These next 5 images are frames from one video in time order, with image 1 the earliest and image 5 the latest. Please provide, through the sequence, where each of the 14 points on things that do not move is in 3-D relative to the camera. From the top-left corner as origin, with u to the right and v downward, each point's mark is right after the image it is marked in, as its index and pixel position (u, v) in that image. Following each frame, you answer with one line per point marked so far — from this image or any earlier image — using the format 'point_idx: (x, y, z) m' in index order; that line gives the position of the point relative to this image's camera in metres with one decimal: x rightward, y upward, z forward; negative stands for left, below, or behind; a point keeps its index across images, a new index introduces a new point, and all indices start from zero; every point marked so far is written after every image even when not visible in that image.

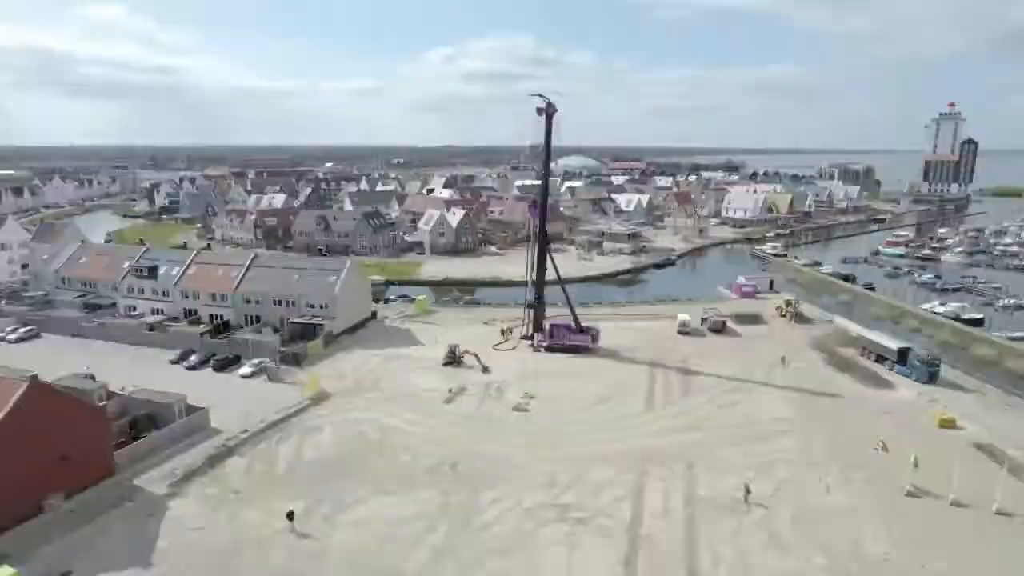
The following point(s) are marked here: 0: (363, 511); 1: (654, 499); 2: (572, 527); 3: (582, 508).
0: (-3.5, -5.8, +17.2) m
1: (+4.1, -5.6, +17.6) m
2: (+1.3, -5.9, +16.5) m
3: (+1.7, -5.7, +17.4) m
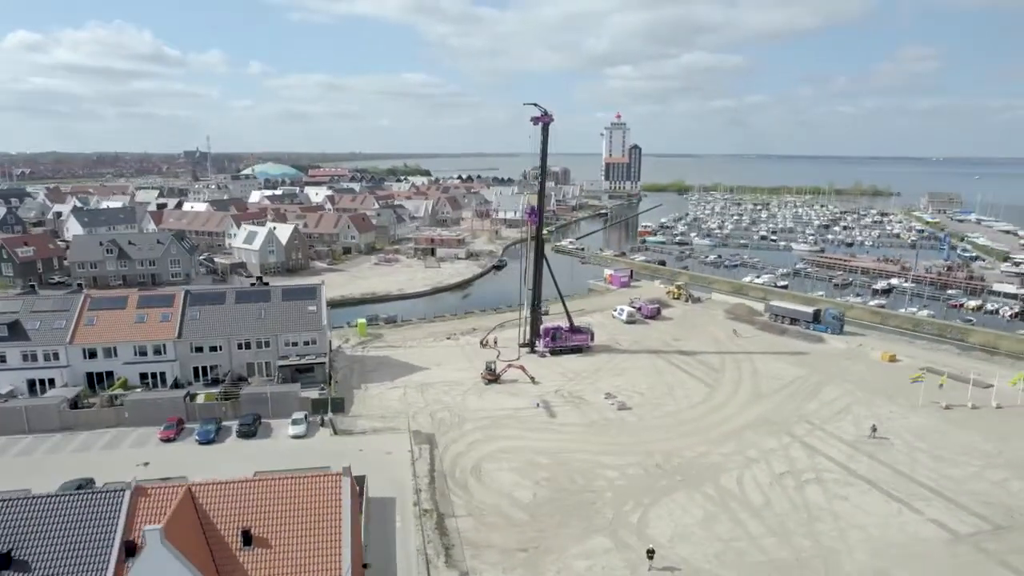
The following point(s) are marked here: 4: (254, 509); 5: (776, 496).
0: (+4.0, -6.1, +17.1) m
1: (+10.4, -5.2, +21.1) m
2: (+8.5, -5.7, +18.9) m
3: (+8.4, -5.5, +19.8) m
4: (-4.4, -3.9, +11.5) m
5: (+7.4, -5.8, +18.5) m
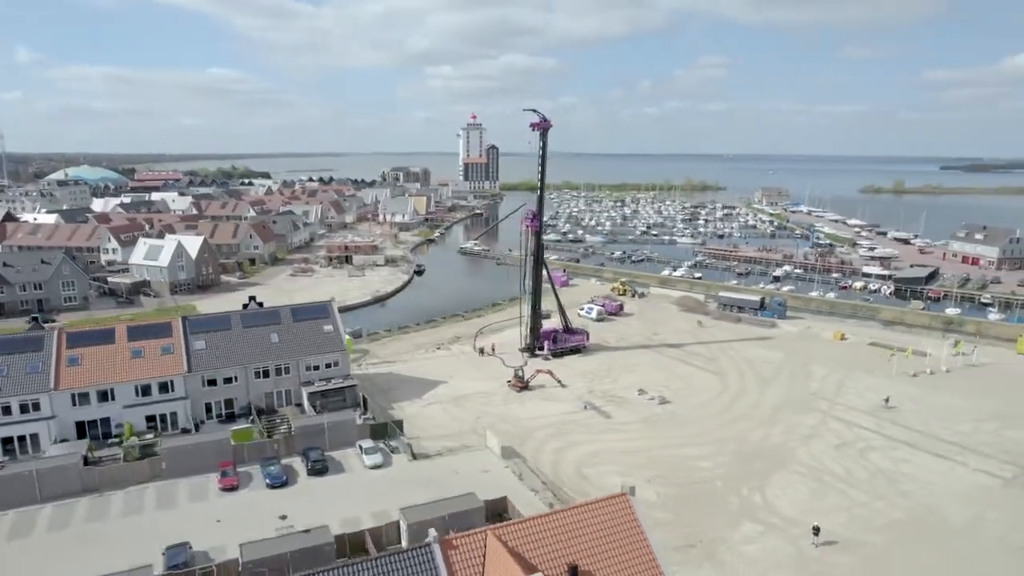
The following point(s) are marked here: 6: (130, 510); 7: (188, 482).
0: (+7.8, -6.1, +18.6) m
1: (+12.9, -4.8, +24.1) m
2: (+11.6, -5.4, +21.5) m
3: (+11.3, -5.2, +22.4) m
4: (+0.9, -4.2, +11.1) m
5: (+10.7, -5.6, +20.8) m
6: (-10.5, -6.1, +18.2) m
7: (-9.6, -5.7, +19.5) m
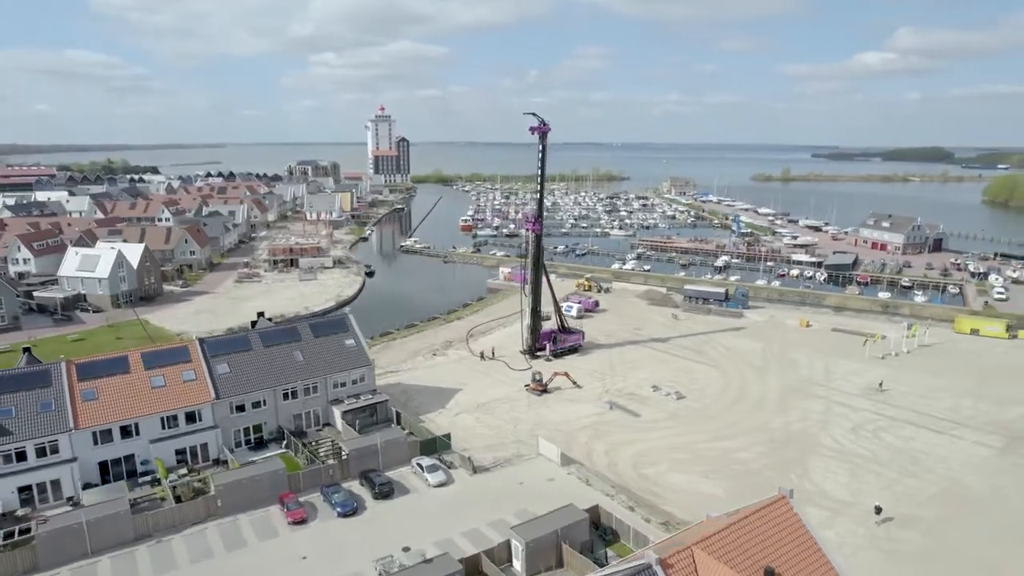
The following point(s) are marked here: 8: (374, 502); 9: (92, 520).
0: (+9.9, -6.1, +20.3) m
1: (+14.0, -4.6, +26.5) m
2: (+13.3, -5.3, +23.7) m
3: (+12.8, -5.1, +24.5) m
4: (+4.3, -4.6, +11.7) m
5: (+12.5, -5.5, +22.9) m
6: (-8.0, -6.8, +16.9) m
7: (-7.3, -6.3, +18.3) m
8: (-4.0, -6.2, +19.2) m
9: (-10.5, -5.8, +16.6) m
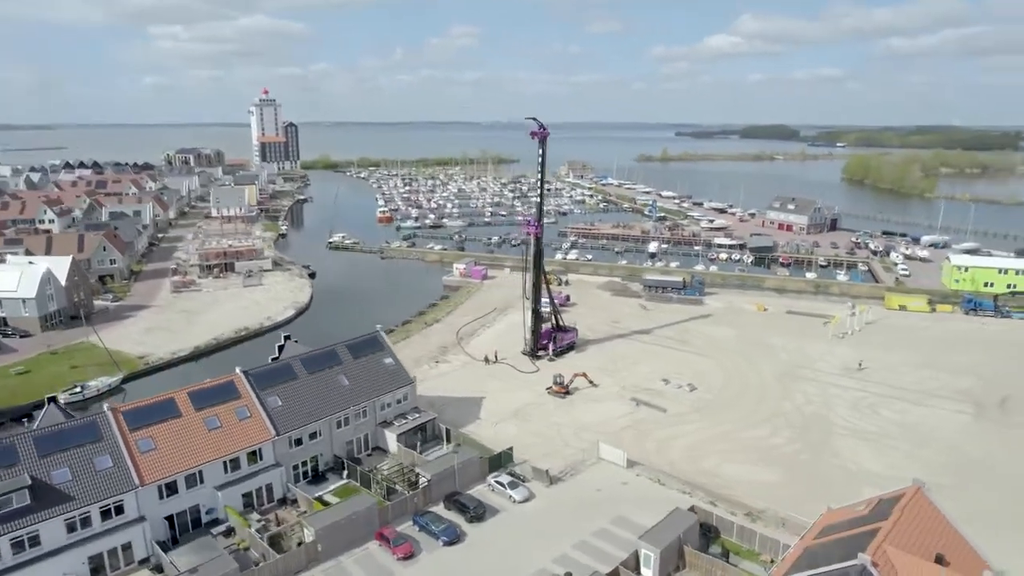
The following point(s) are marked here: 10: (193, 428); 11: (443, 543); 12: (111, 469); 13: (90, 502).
0: (+12.2, -6.1, +22.8) m
1: (+15.0, -4.2, +29.6) m
2: (+14.8, -5.0, +26.8) m
3: (+14.2, -4.8, +27.5) m
4: (+8.3, -5.1, +13.3) m
5: (+14.2, -5.2, +25.9) m
6: (-4.7, -7.7, +16.2) m
7: (-4.3, -7.2, +17.7) m
8: (-1.2, -6.9, +19.2) m
9: (-7.2, -6.9, +15.4) m
10: (-9.2, -4.0, +18.9) m
11: (-2.0, -7.1, +18.3) m
12: (-10.4, -4.7, +17.2) m
13: (-10.4, -5.3, +16.4) m
